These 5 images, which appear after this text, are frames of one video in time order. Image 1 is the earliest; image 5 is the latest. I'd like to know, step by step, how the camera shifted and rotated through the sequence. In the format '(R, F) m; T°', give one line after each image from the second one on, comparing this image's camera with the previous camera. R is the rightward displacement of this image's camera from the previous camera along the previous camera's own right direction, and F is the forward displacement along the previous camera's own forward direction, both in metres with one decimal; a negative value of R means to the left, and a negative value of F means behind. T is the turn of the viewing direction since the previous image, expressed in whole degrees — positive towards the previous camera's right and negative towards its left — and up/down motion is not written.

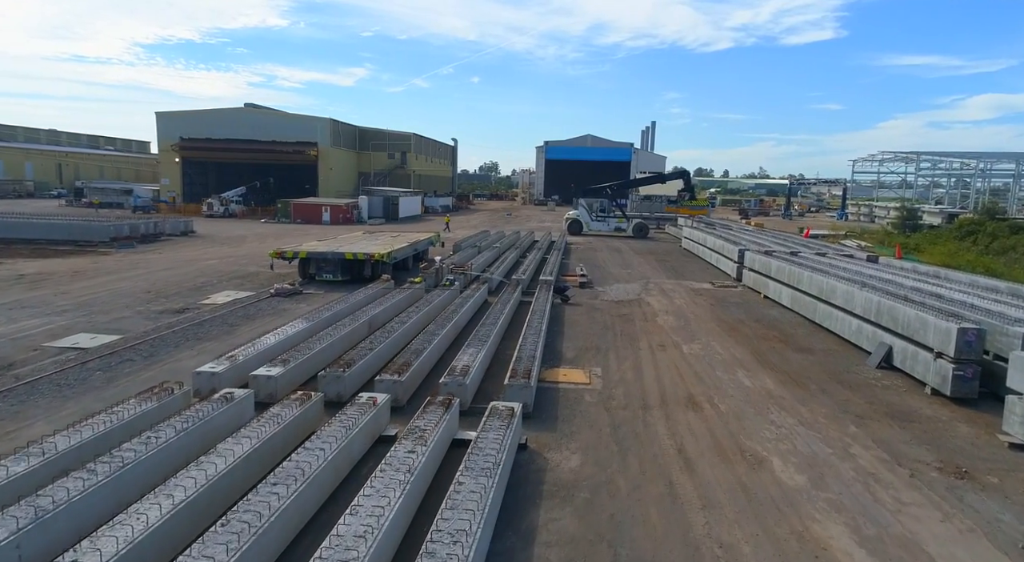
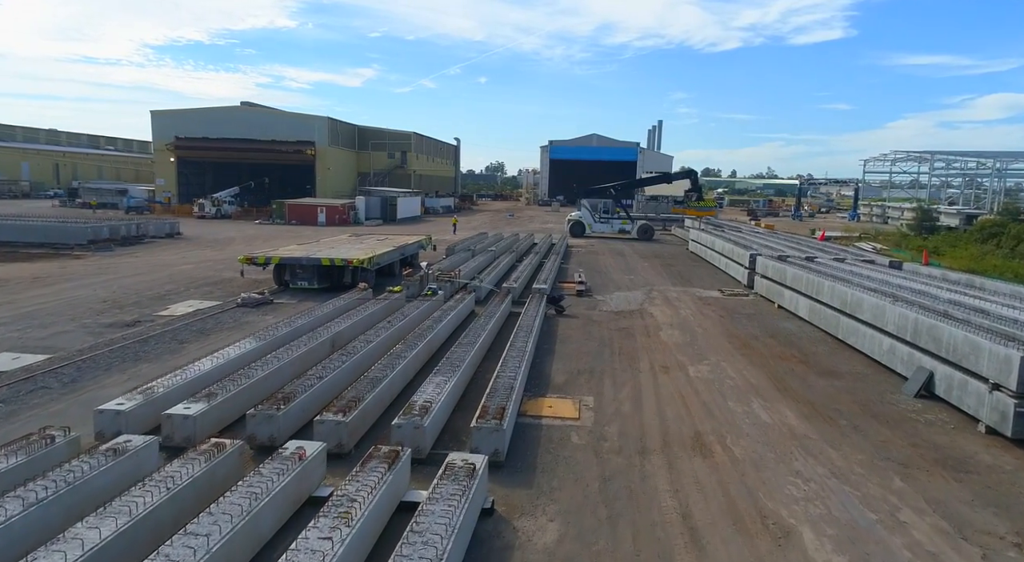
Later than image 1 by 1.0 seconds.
(+0.3, +1.2) m; -1°
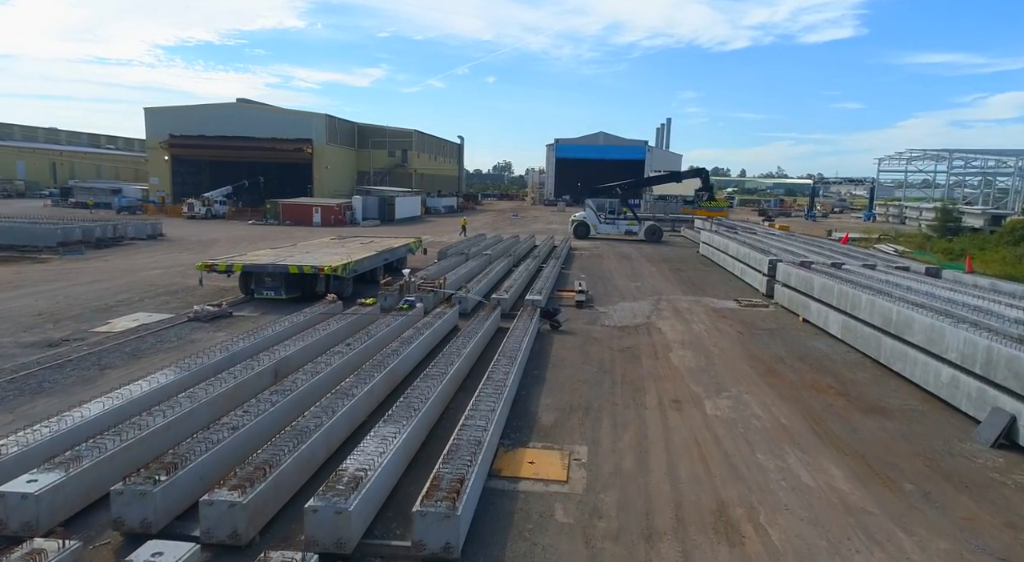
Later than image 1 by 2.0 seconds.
(+0.3, +1.5) m; -1°
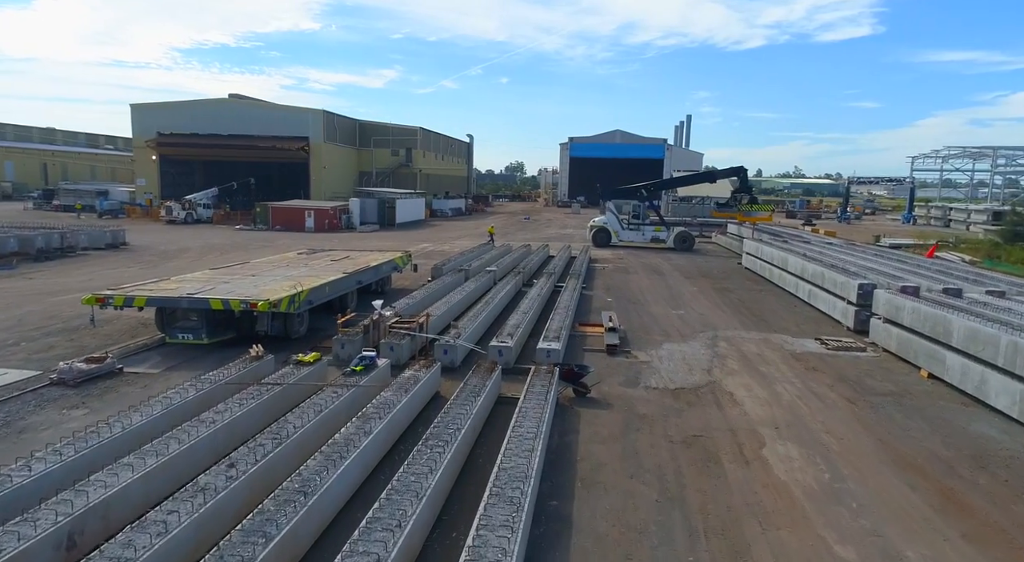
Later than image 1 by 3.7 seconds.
(+0.1, +3.4) m; -1°
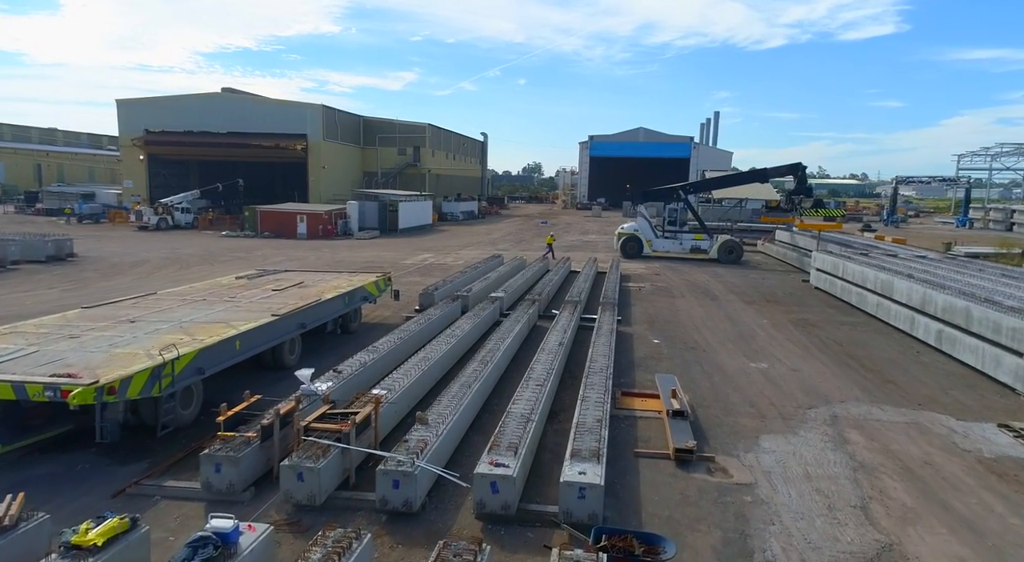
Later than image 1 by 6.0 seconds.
(+0.1, +3.7) m; -2°
